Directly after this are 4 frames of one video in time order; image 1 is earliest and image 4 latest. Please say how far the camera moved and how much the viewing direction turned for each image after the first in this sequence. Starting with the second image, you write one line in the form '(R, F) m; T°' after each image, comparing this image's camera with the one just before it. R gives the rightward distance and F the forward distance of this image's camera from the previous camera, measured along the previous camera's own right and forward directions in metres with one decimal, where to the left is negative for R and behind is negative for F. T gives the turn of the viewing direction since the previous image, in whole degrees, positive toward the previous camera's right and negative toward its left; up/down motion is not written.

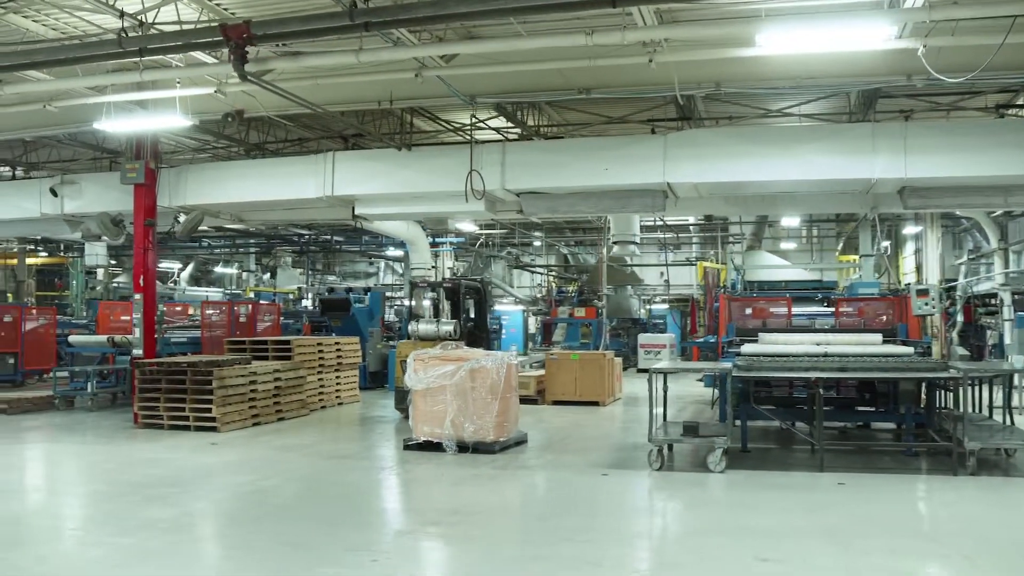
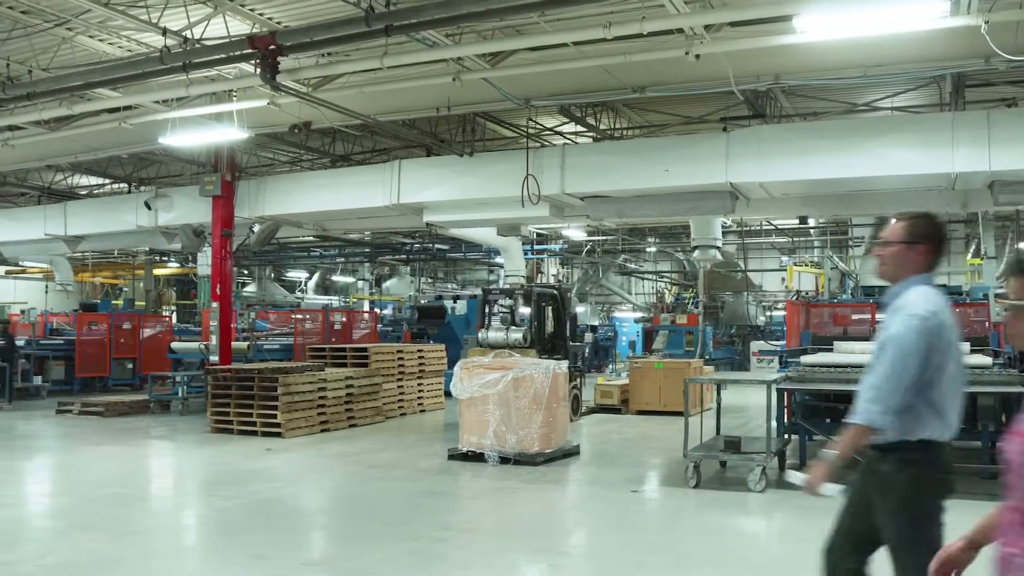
(+0.8, +0.3) m; -9°
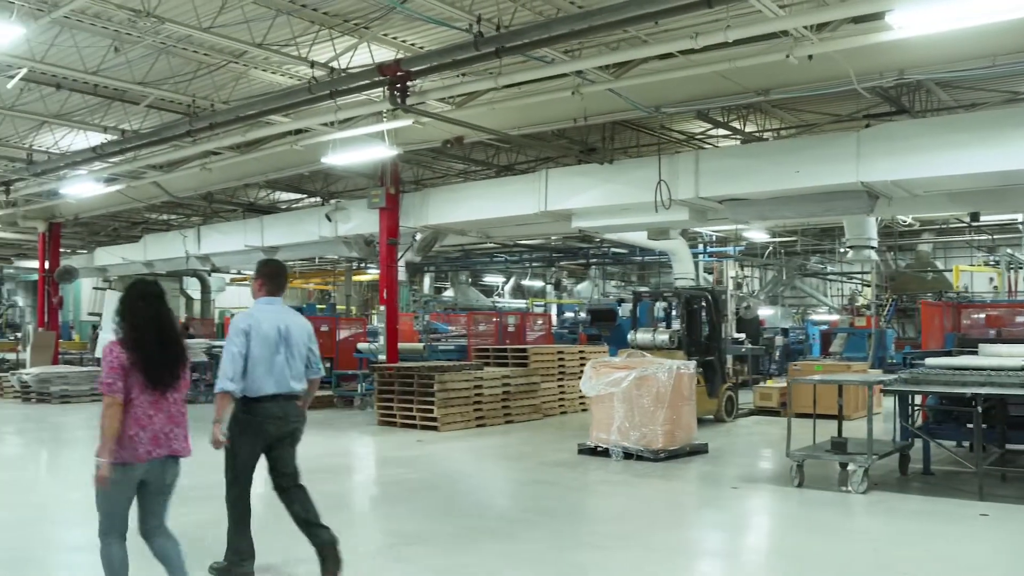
(+0.8, -0.3) m; -13°
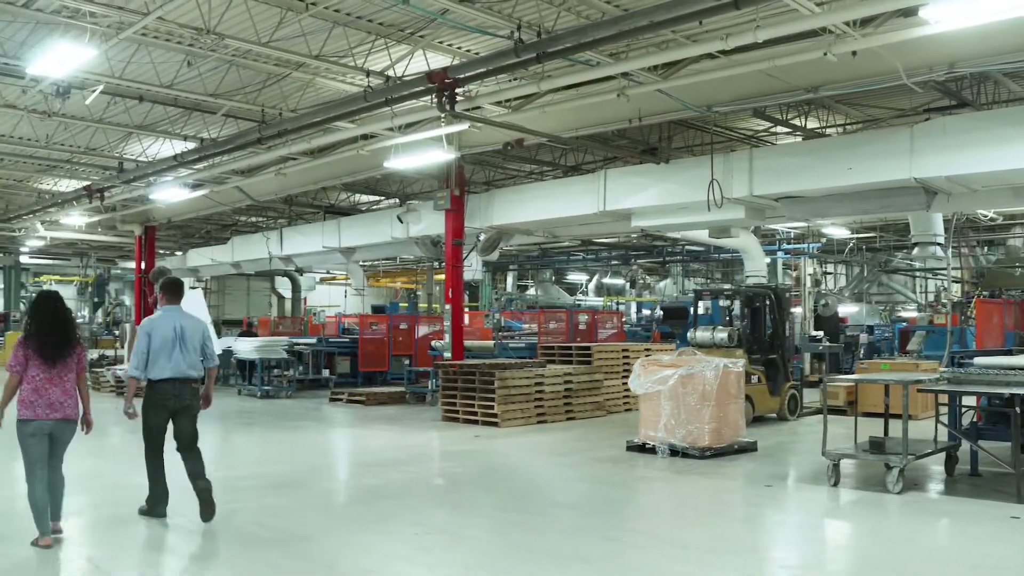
(+0.4, -0.2) m; -6°
